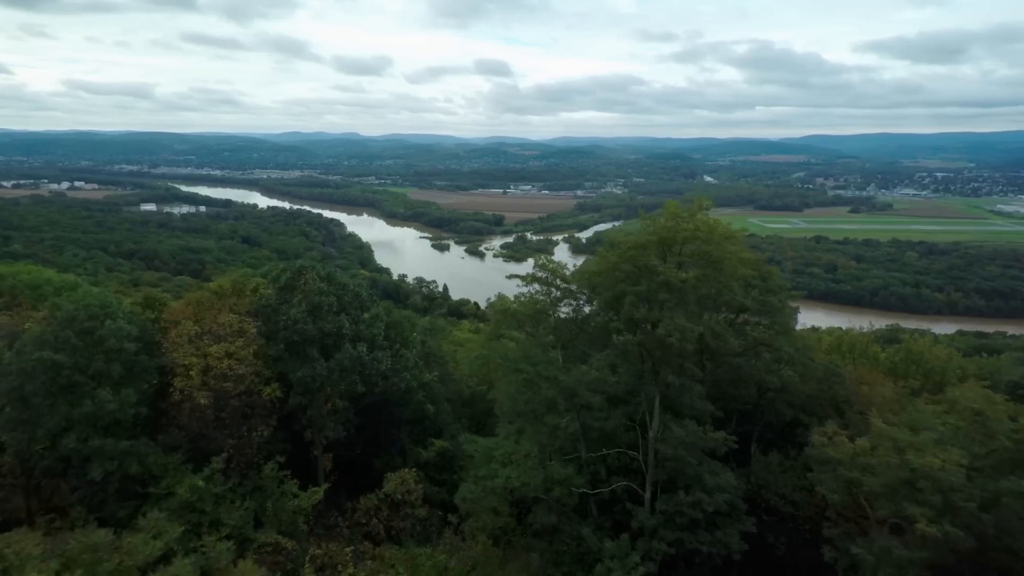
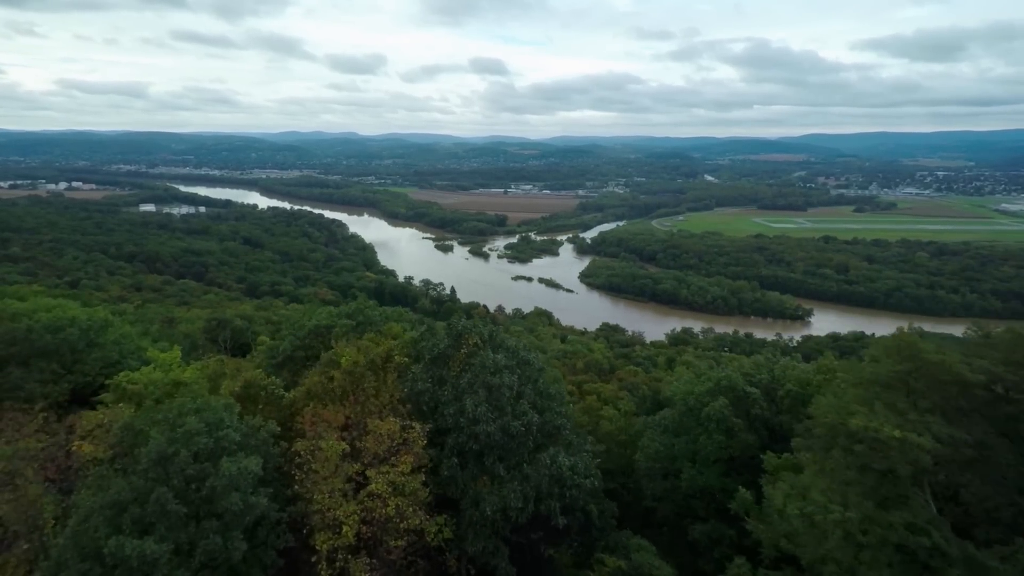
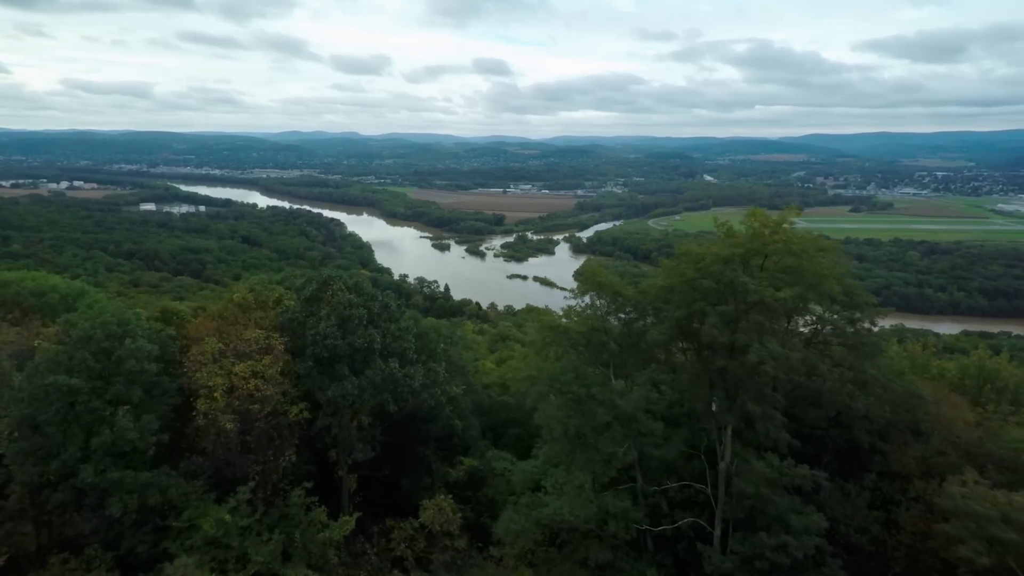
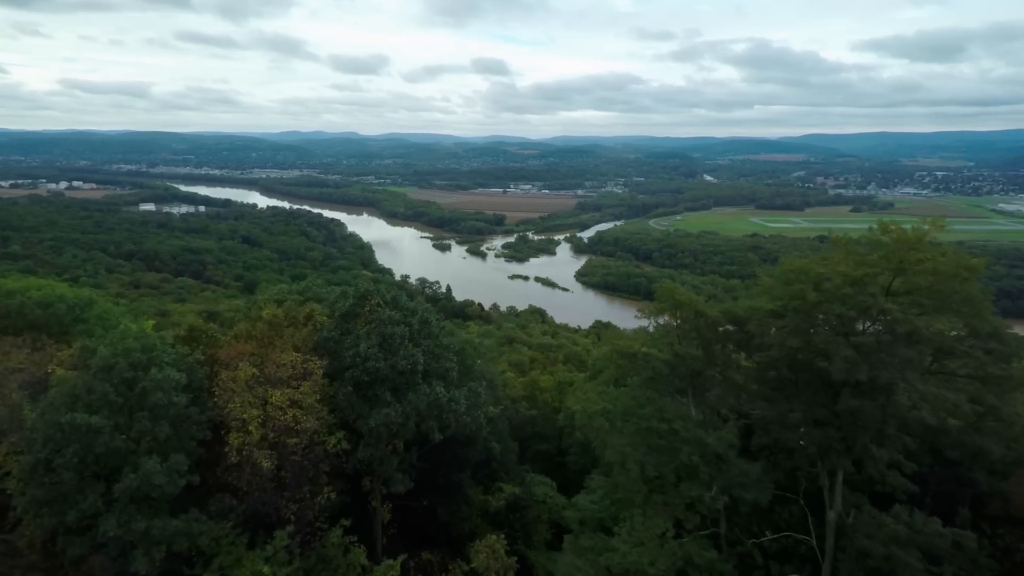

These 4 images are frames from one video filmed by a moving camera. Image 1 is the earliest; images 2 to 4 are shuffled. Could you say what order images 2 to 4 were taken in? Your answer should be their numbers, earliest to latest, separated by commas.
3, 4, 2
